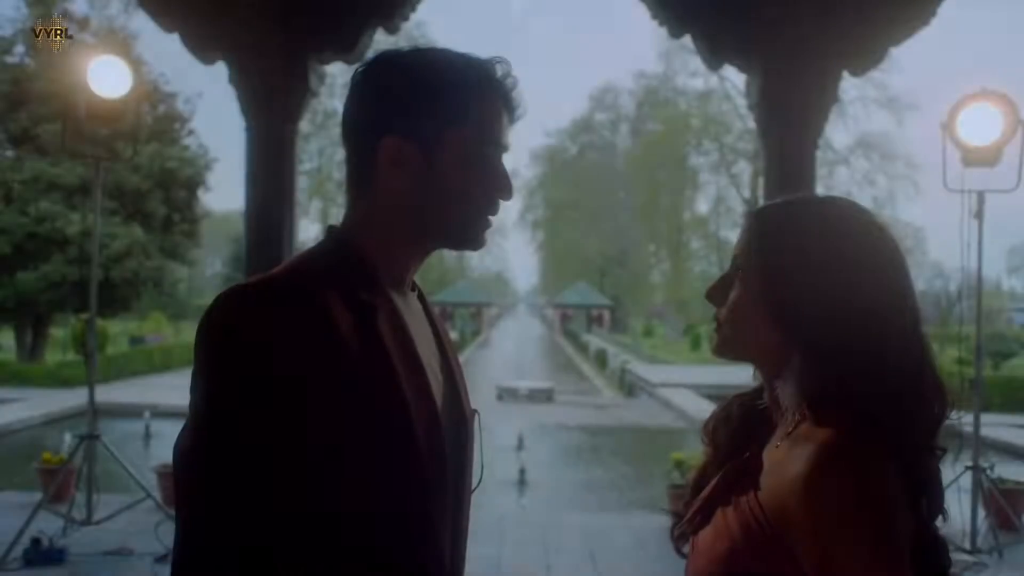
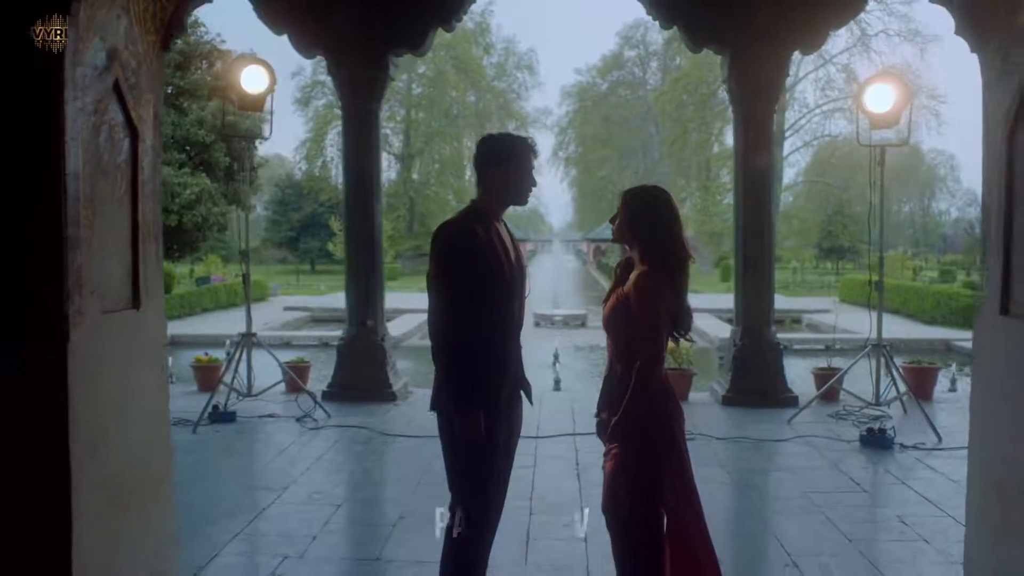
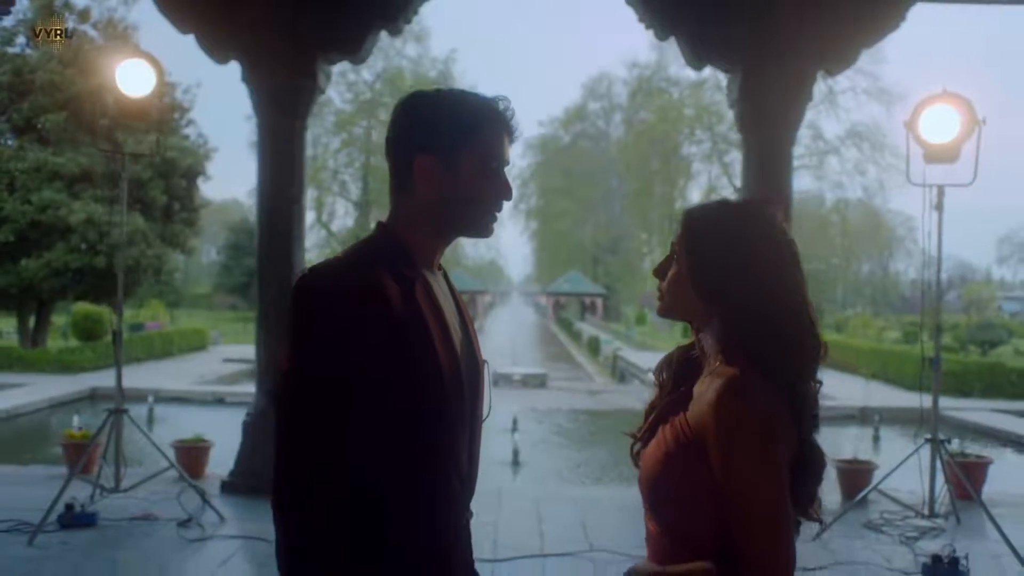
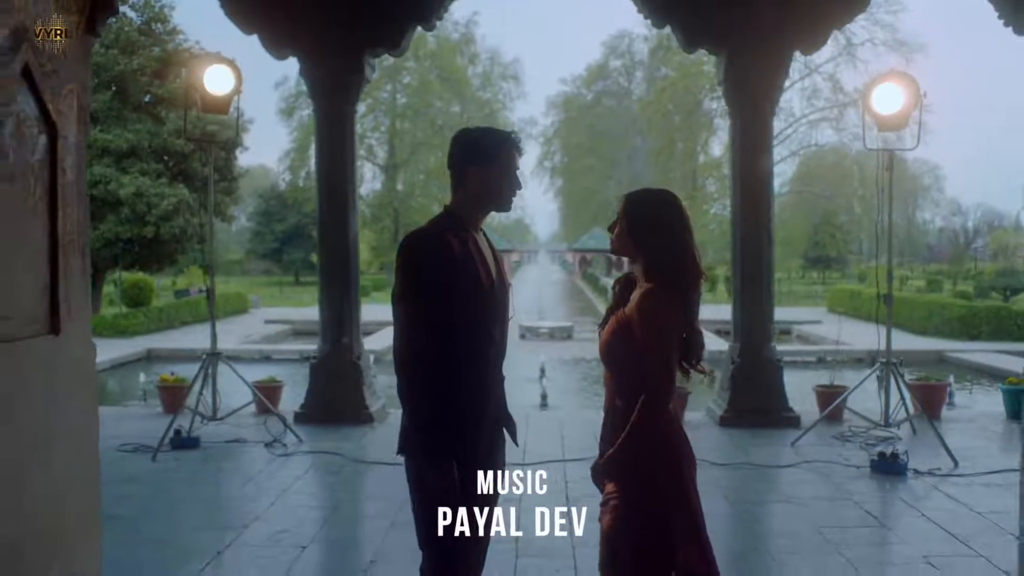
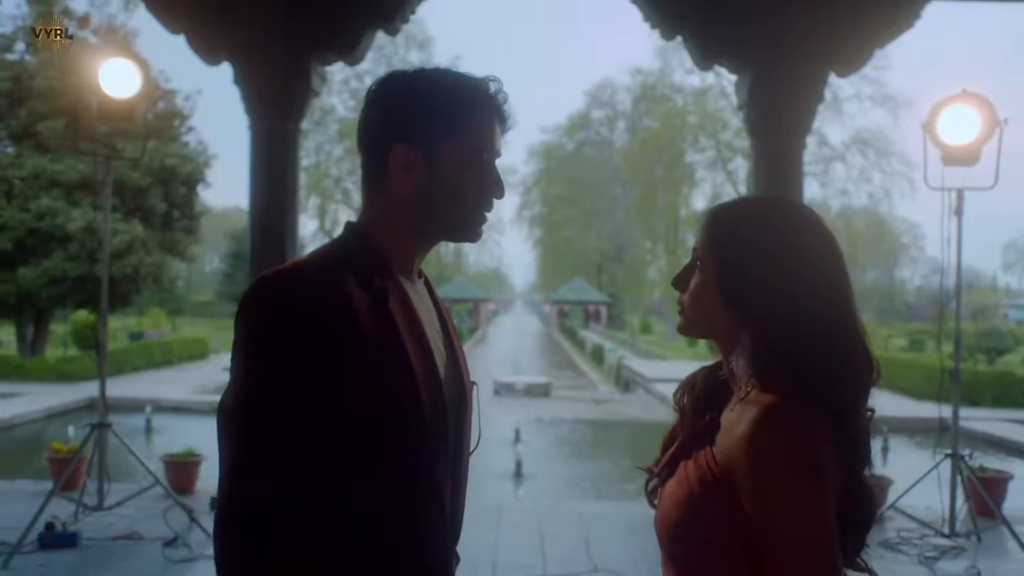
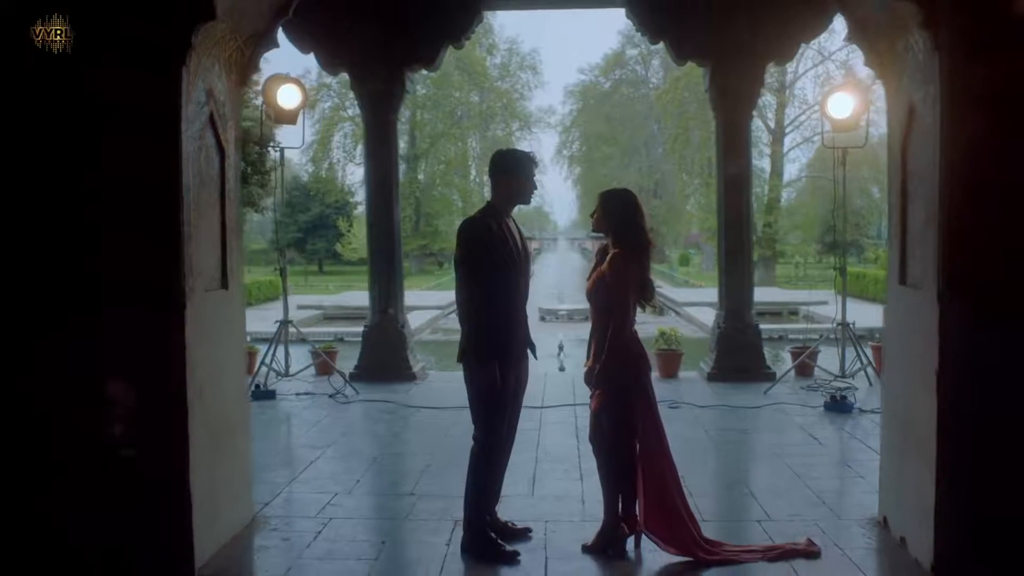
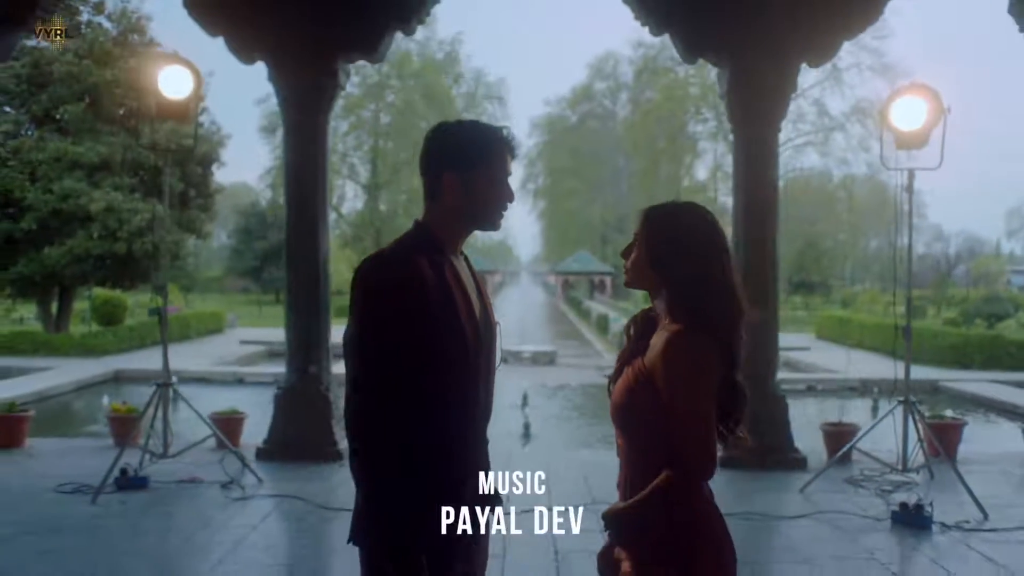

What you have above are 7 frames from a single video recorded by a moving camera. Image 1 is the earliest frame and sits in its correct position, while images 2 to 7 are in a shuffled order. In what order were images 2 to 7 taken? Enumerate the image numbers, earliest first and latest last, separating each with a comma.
5, 3, 7, 4, 2, 6
